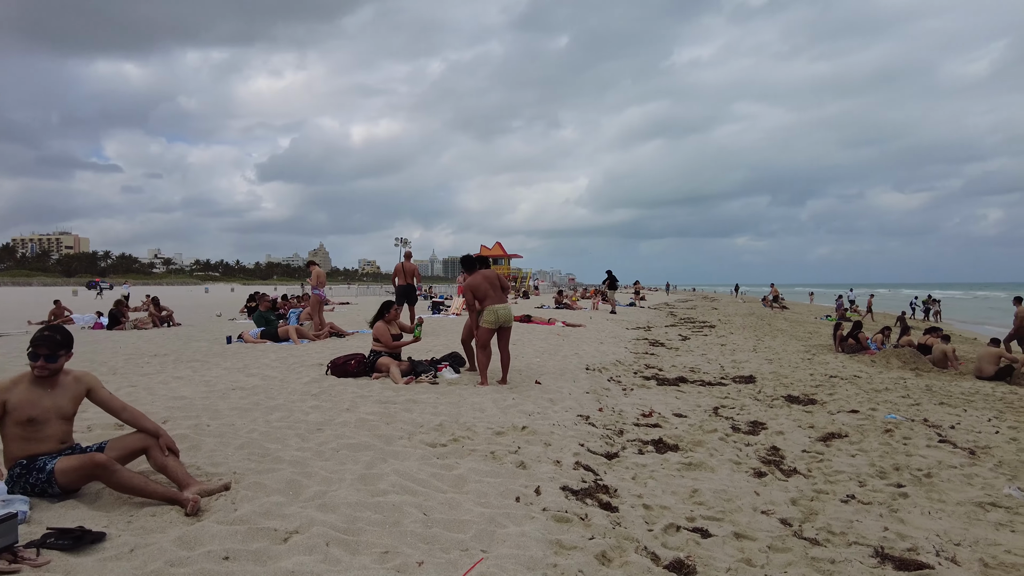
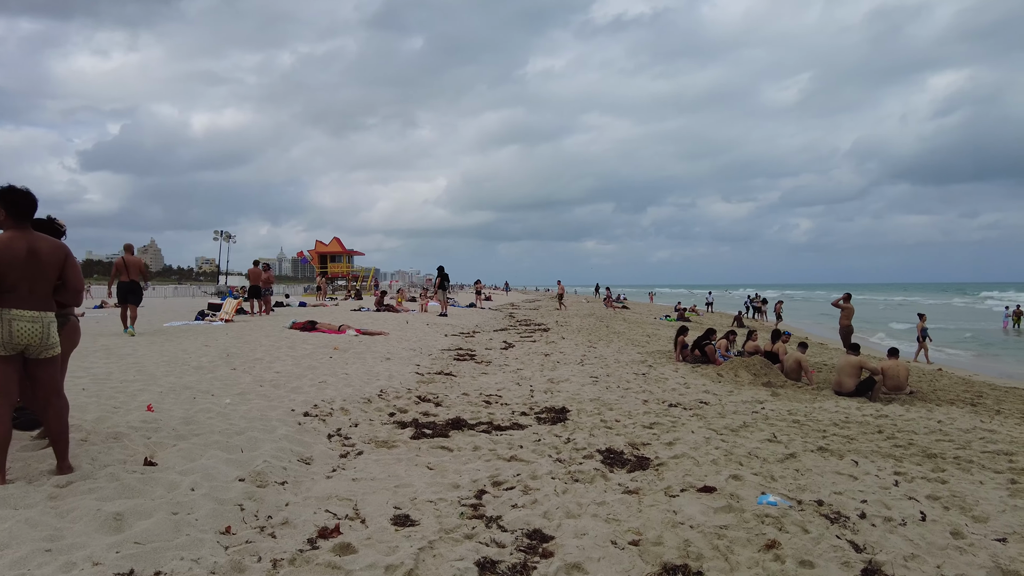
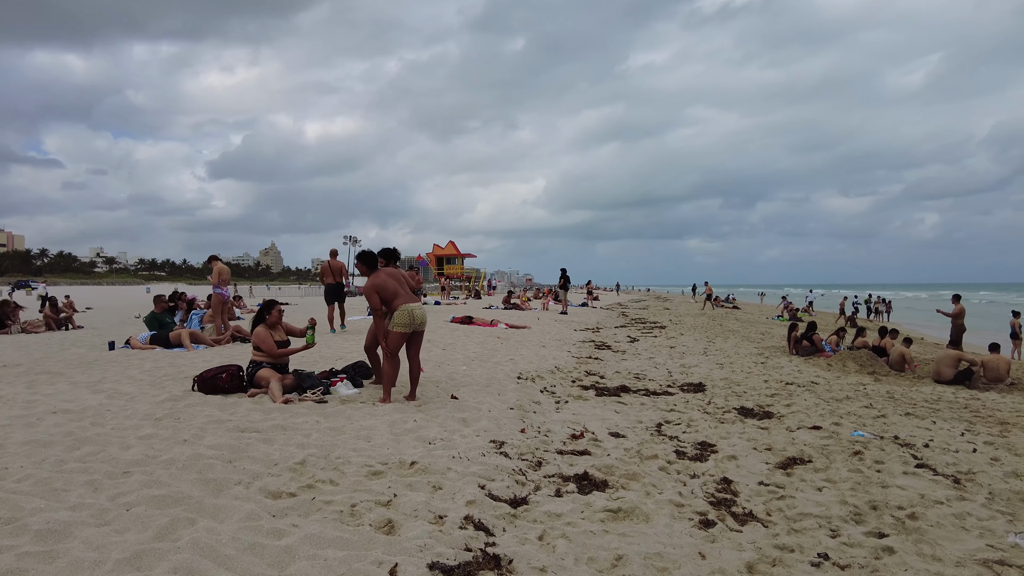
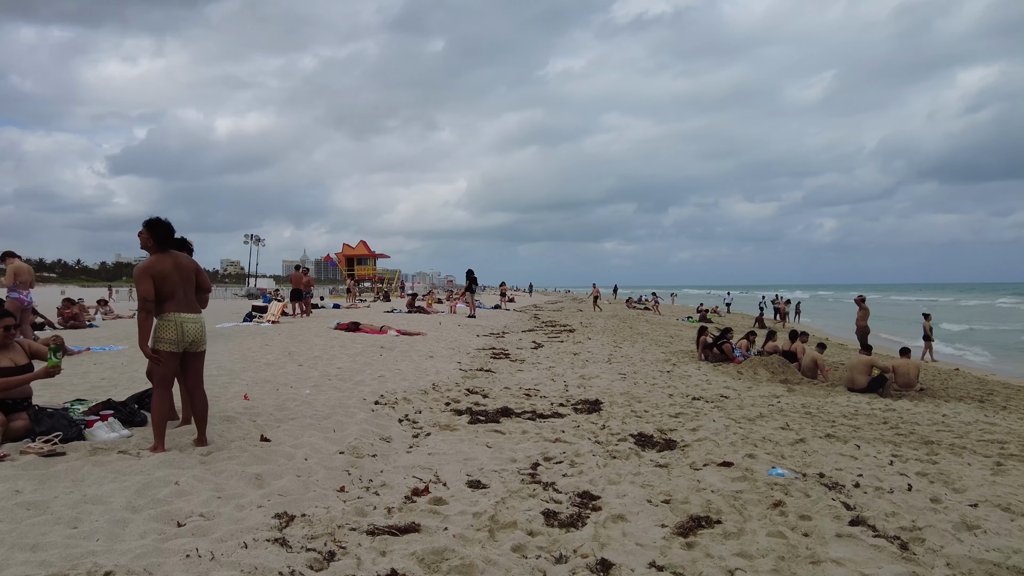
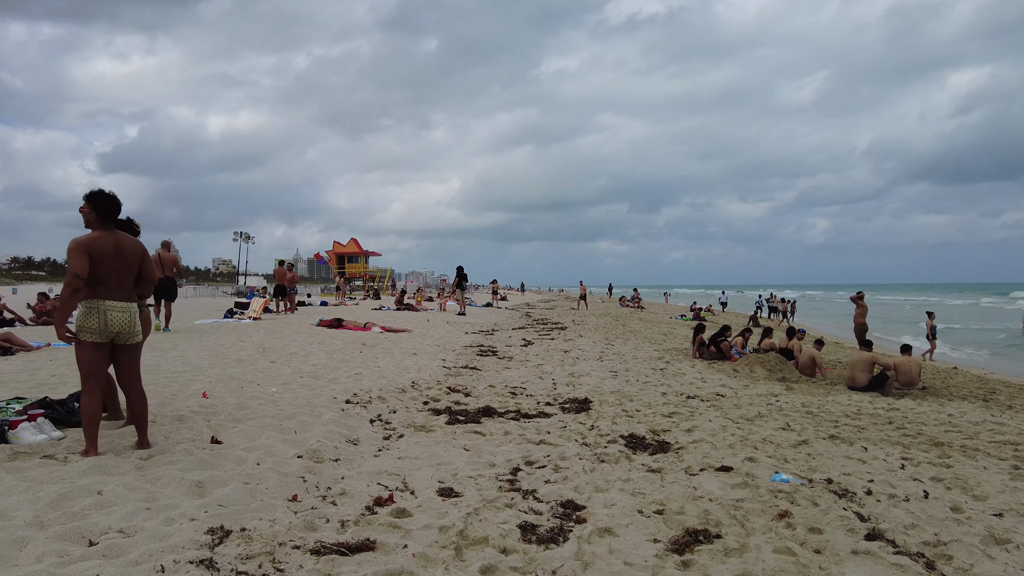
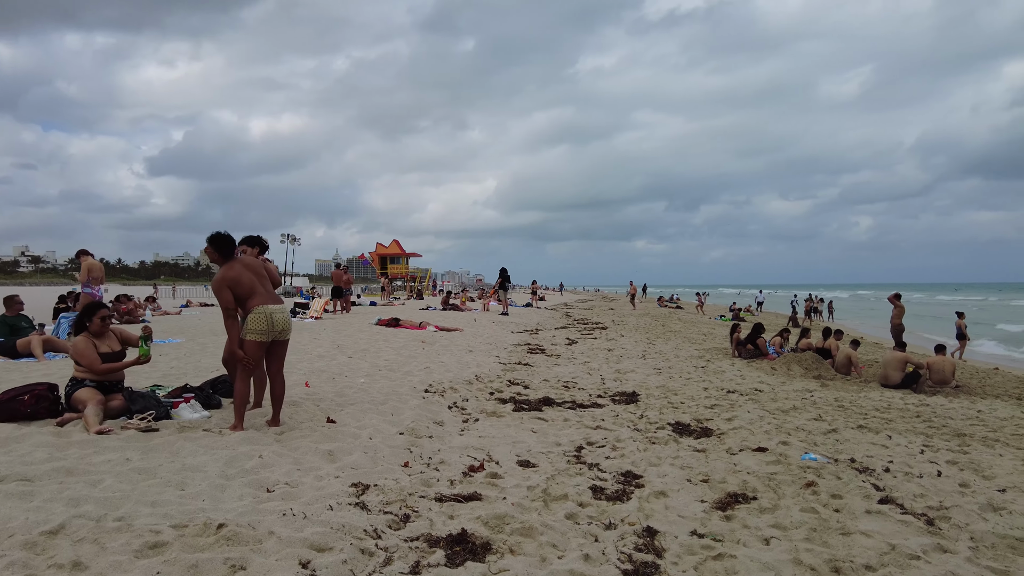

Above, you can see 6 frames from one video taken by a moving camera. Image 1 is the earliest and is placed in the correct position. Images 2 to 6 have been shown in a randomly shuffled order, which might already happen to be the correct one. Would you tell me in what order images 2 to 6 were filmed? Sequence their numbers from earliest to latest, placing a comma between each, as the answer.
3, 6, 4, 5, 2
